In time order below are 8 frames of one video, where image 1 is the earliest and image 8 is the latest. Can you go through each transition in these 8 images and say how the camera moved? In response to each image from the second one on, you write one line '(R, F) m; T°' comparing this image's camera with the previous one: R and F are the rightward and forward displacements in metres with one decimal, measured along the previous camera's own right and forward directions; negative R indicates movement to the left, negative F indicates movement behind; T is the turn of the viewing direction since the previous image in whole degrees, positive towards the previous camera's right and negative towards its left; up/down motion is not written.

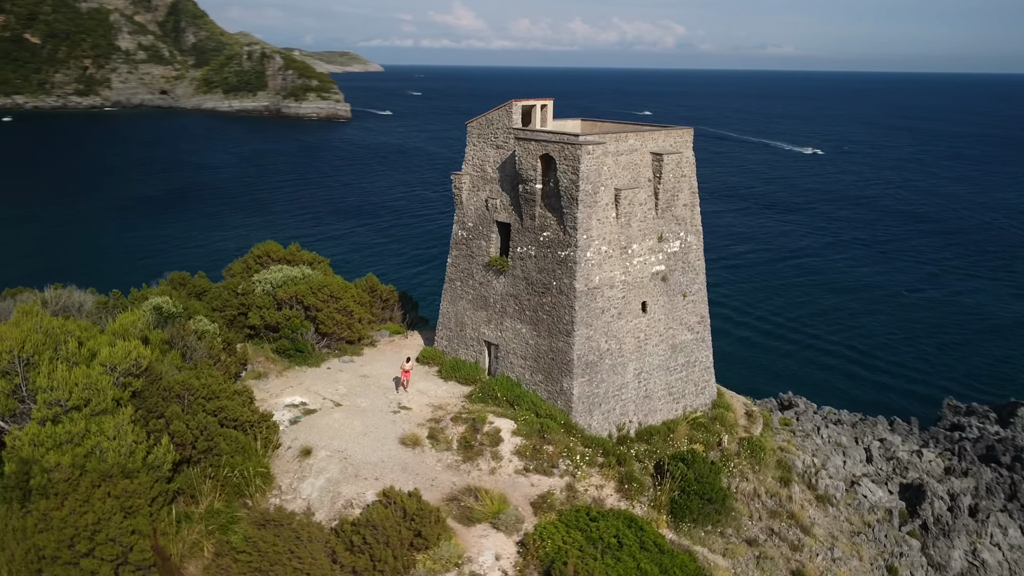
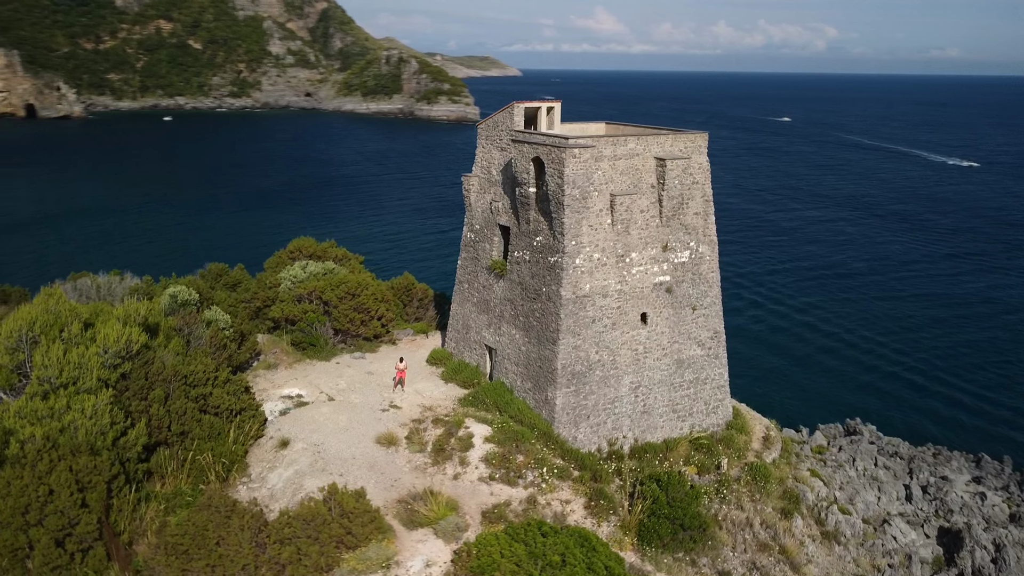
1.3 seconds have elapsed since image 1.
(+3.1, +0.6) m; -9°
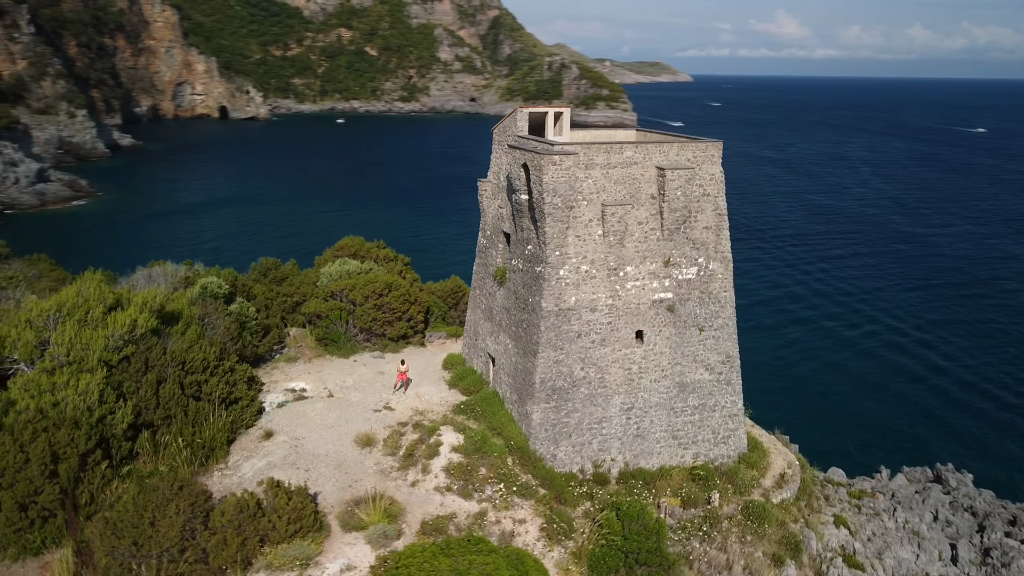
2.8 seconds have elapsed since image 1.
(+3.8, +0.8) m; -11°
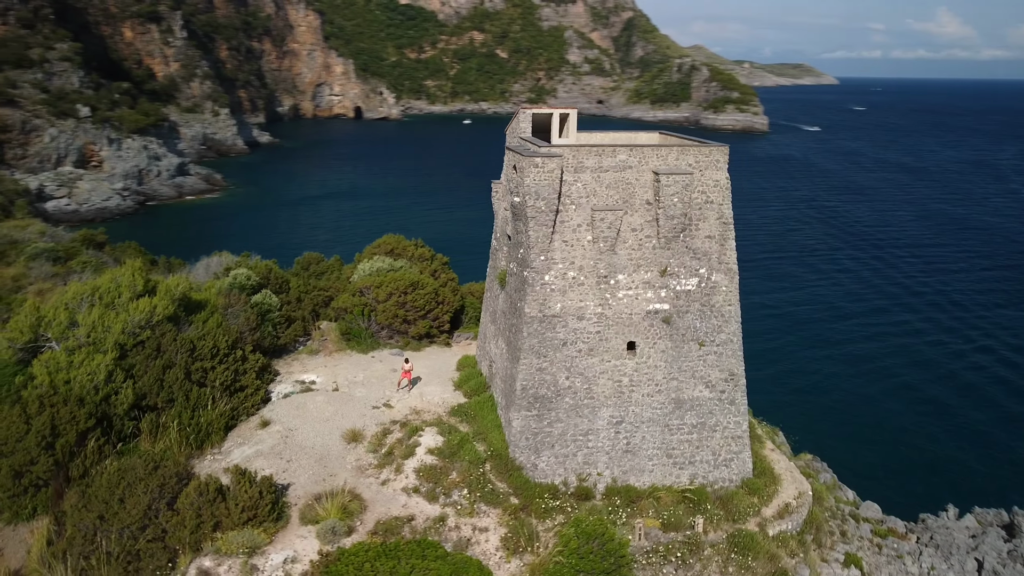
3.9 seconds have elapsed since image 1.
(+2.9, +0.5) m; -9°
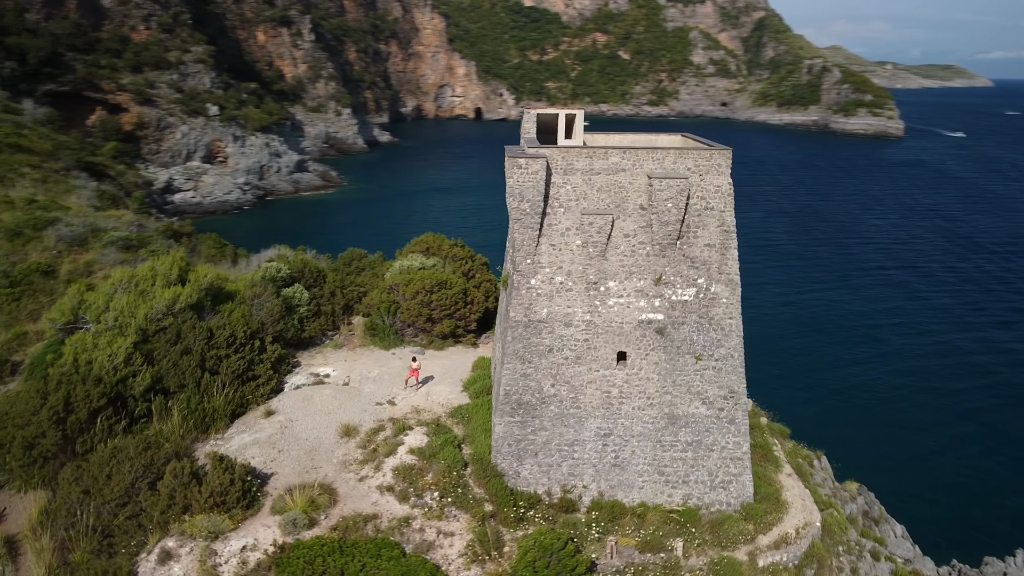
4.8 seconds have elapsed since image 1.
(+2.7, +0.5) m; -9°
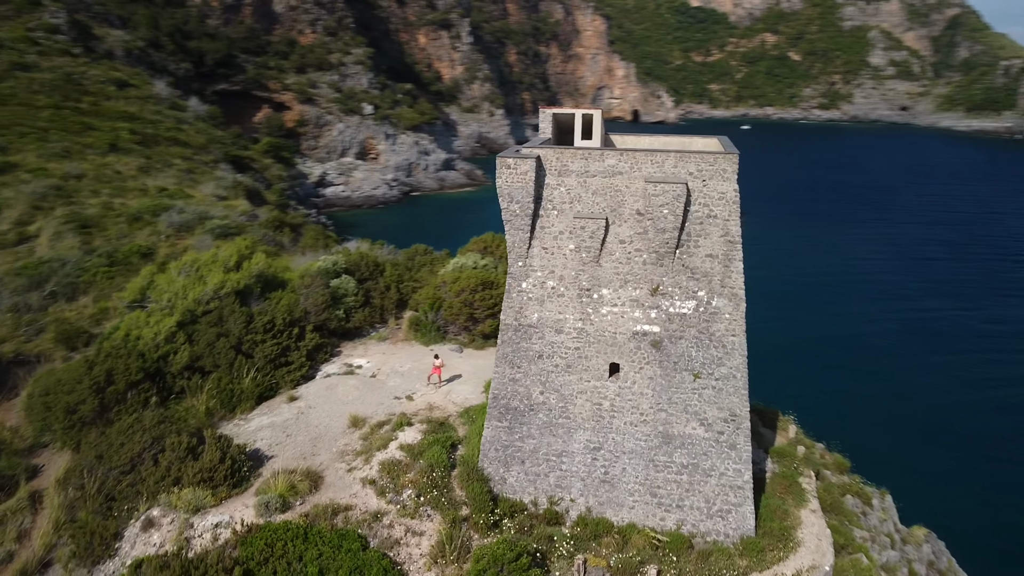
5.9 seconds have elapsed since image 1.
(+3.2, +0.6) m; -11°
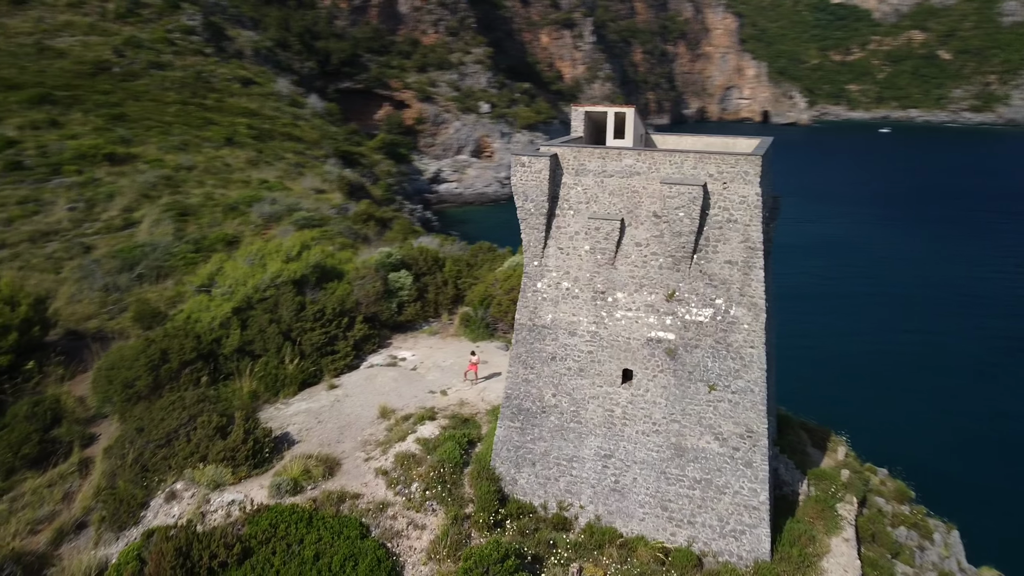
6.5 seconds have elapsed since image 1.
(+2.0, +0.3) m; -9°
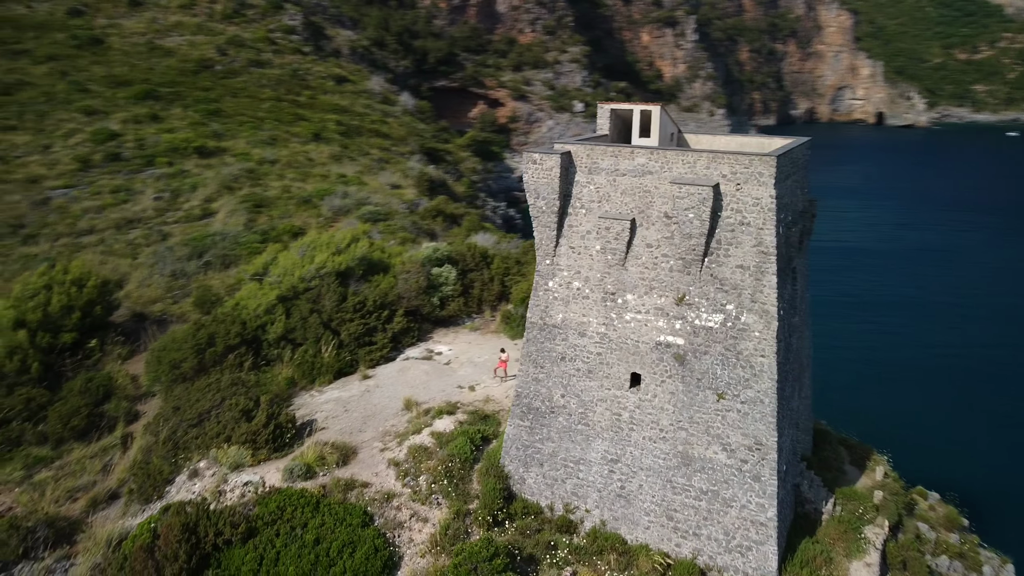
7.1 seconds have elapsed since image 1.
(+1.7, +0.2) m; -7°
